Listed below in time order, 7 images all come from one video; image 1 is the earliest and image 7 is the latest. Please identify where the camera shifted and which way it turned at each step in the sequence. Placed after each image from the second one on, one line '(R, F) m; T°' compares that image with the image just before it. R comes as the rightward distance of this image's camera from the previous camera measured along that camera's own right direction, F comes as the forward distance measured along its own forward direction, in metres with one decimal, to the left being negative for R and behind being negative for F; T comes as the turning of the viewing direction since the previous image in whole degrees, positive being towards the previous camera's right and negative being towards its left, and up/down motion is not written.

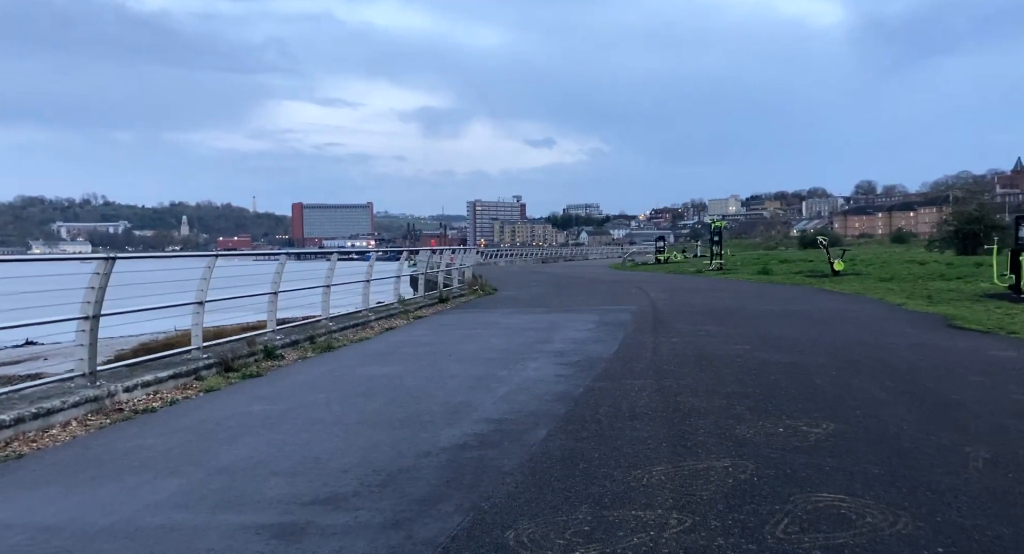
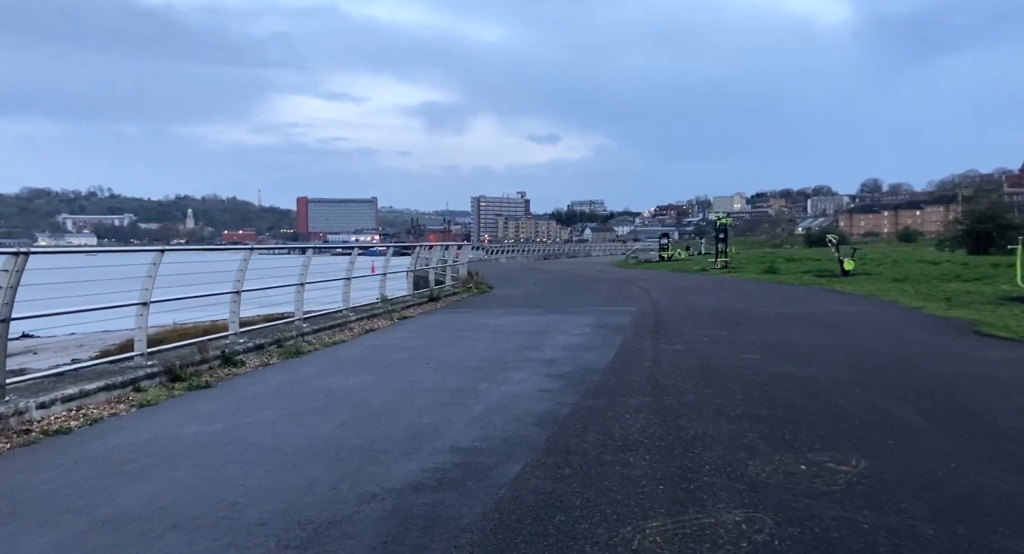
(+0.2, +0.9) m; 0°
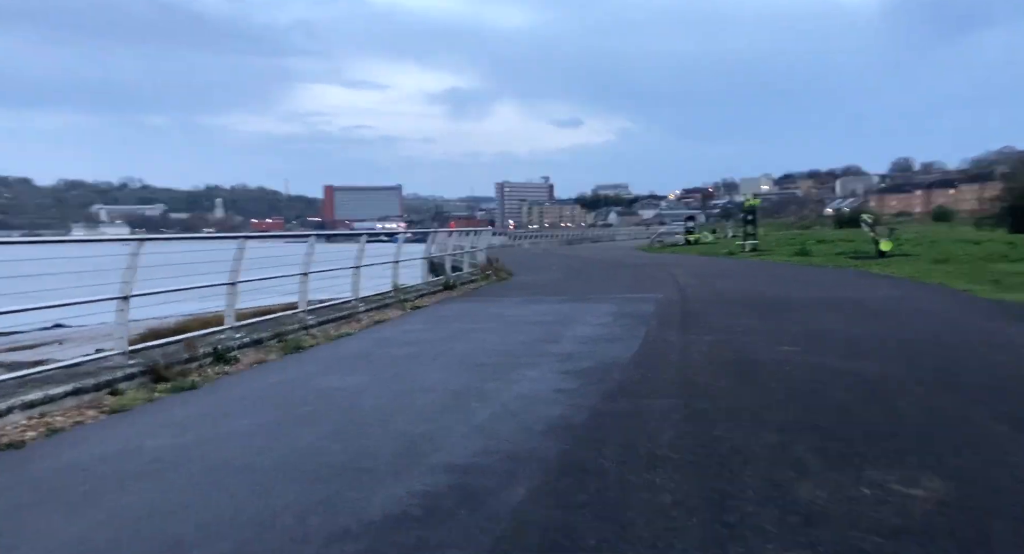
(+0.1, +0.8) m; -2°
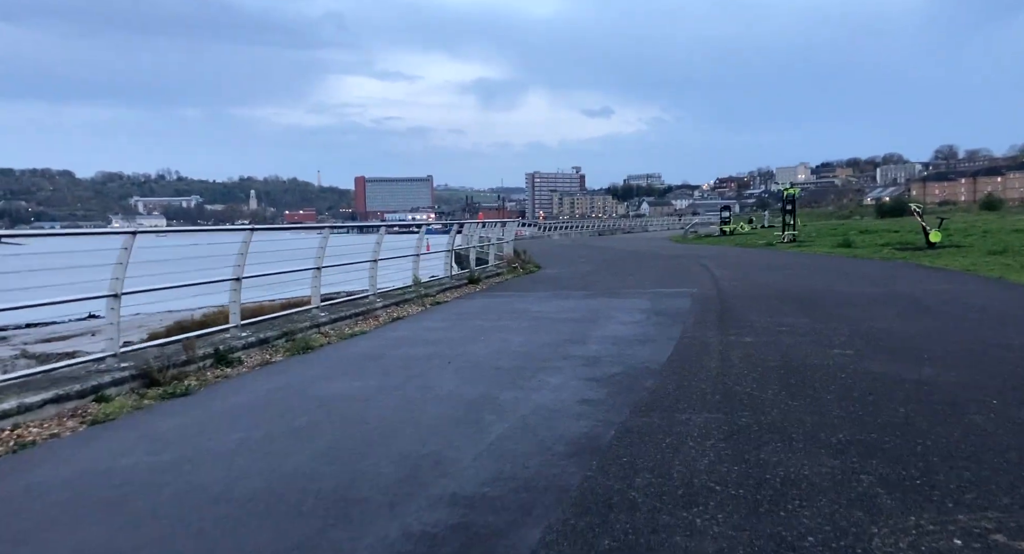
(+0.1, +0.7) m; -3°
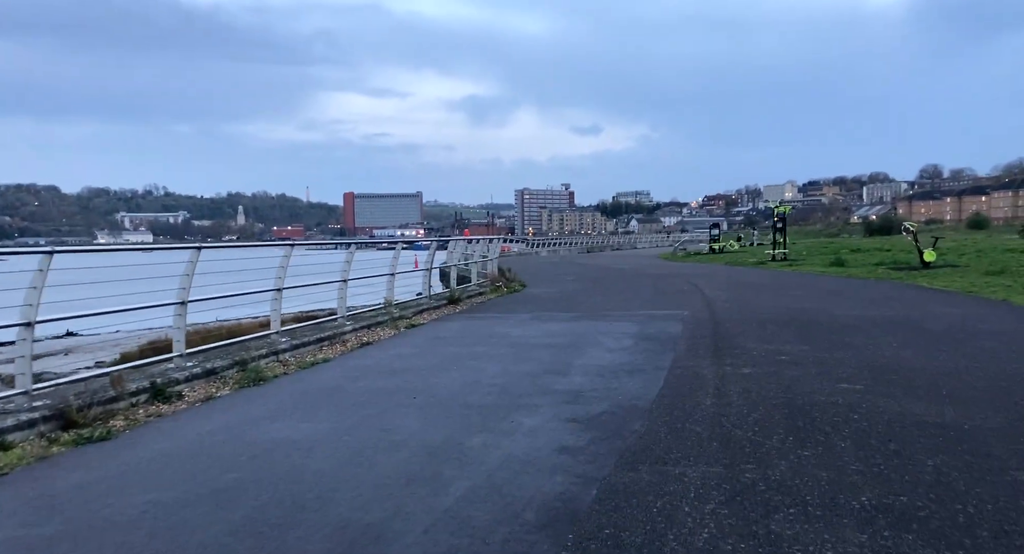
(+0.2, +0.7) m; +1°
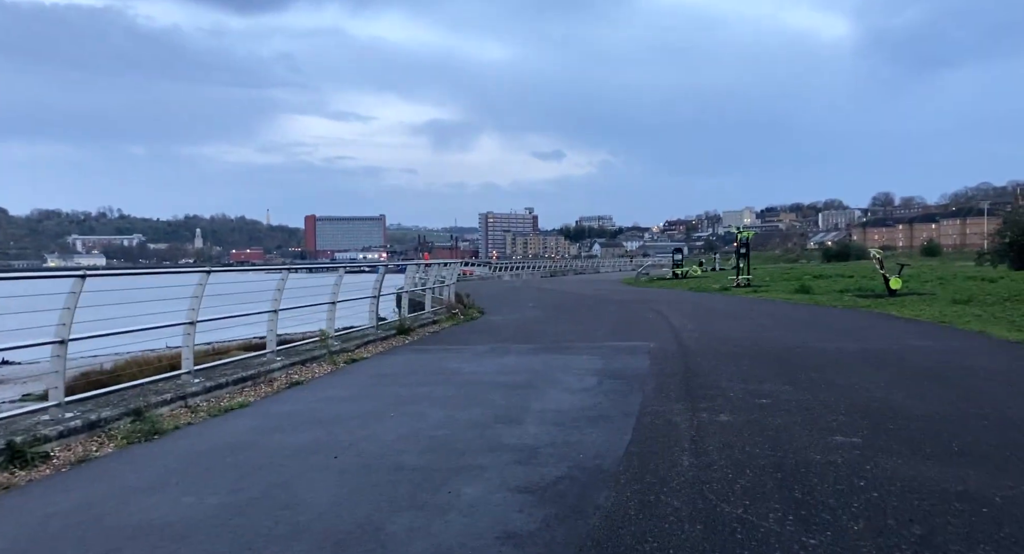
(+0.2, +1.0) m; +3°
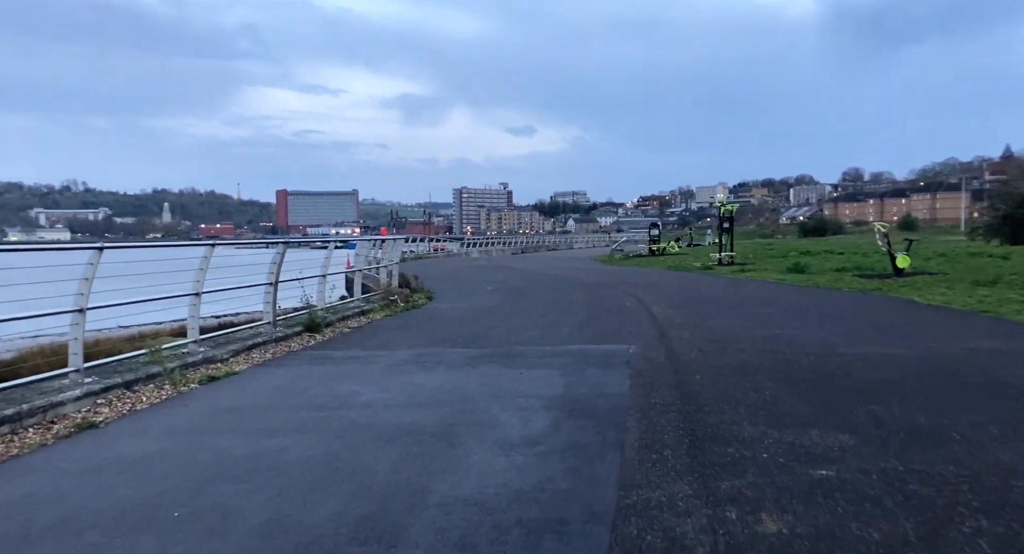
(+0.5, +3.1) m; +2°
